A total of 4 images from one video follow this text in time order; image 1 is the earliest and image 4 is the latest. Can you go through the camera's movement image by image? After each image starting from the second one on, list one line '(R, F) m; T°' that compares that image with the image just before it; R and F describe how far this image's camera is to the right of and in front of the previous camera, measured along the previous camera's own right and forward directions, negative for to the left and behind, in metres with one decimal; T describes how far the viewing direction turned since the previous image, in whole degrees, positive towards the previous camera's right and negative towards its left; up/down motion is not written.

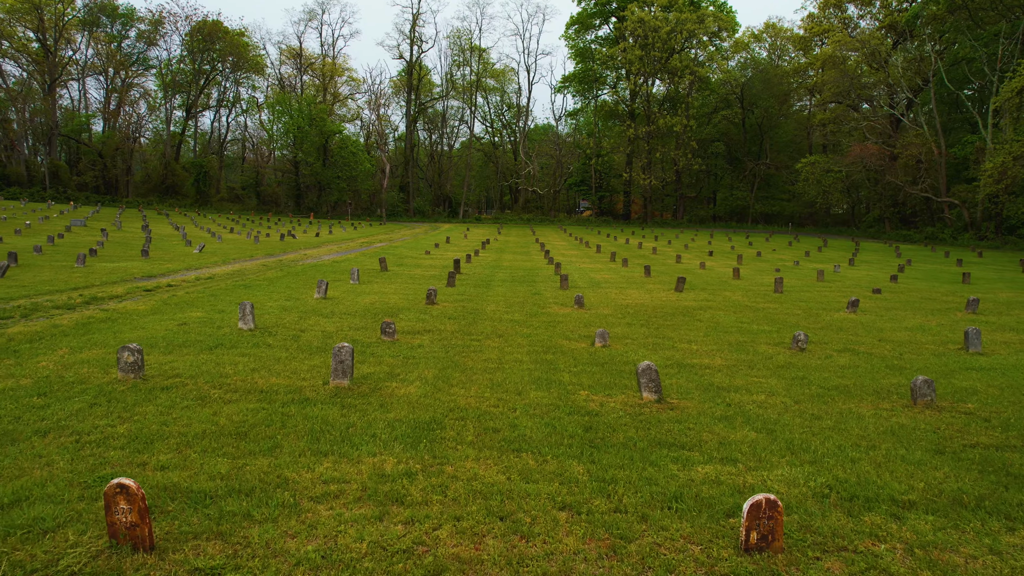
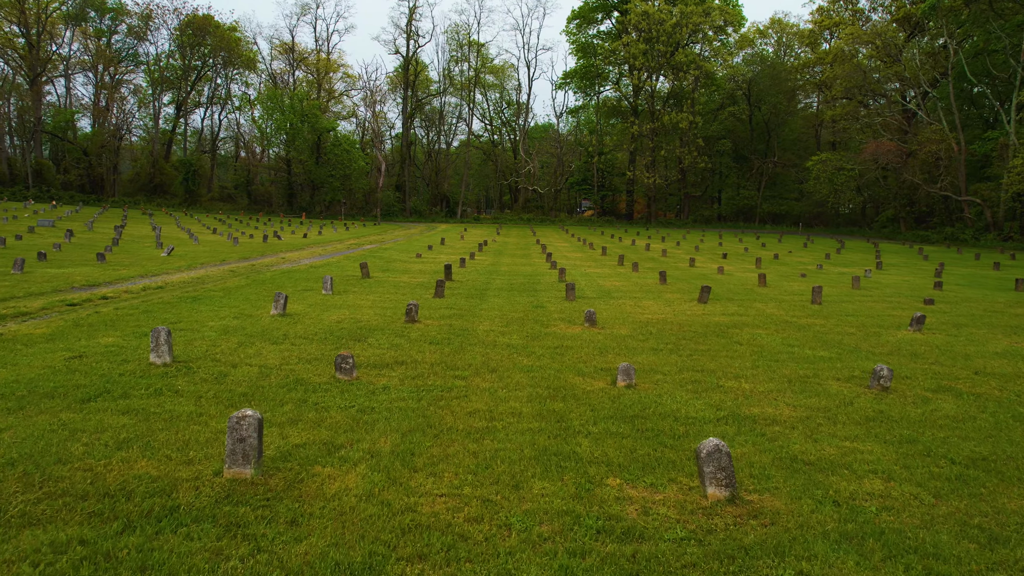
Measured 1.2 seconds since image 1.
(0.0, +2.0) m; 0°
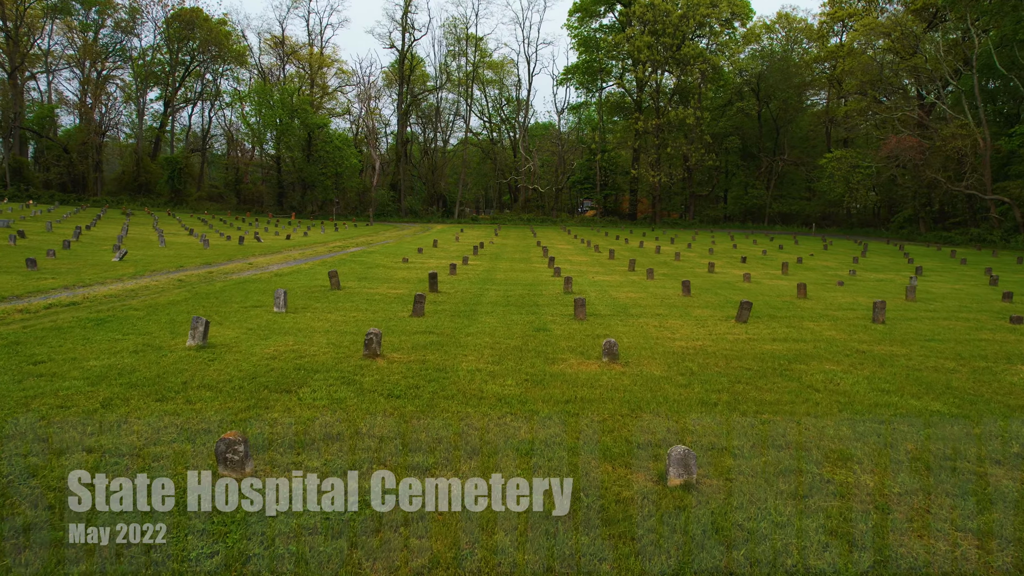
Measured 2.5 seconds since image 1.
(+0.1, +2.4) m; 0°
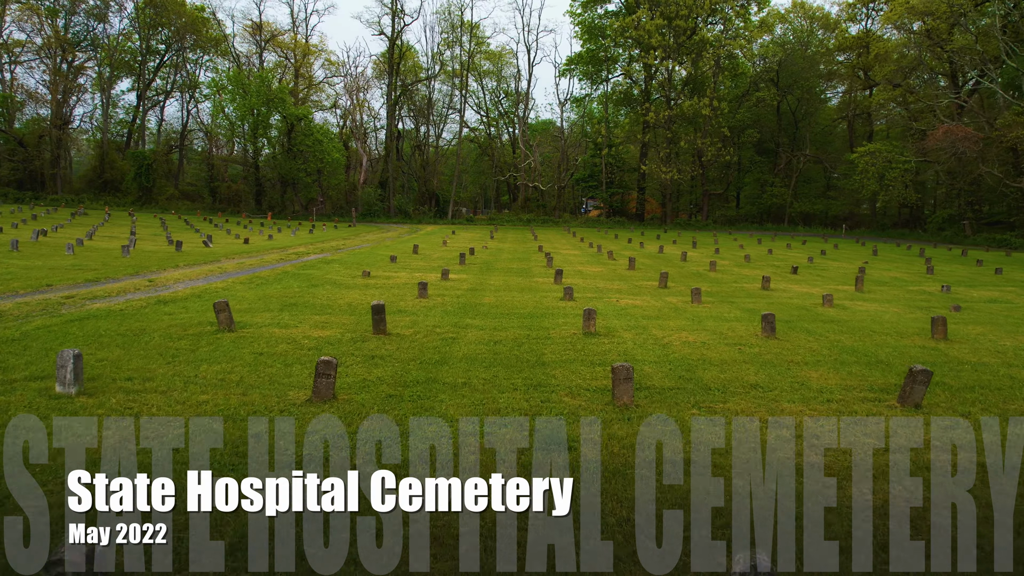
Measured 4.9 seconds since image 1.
(+0.1, +4.8) m; 0°
